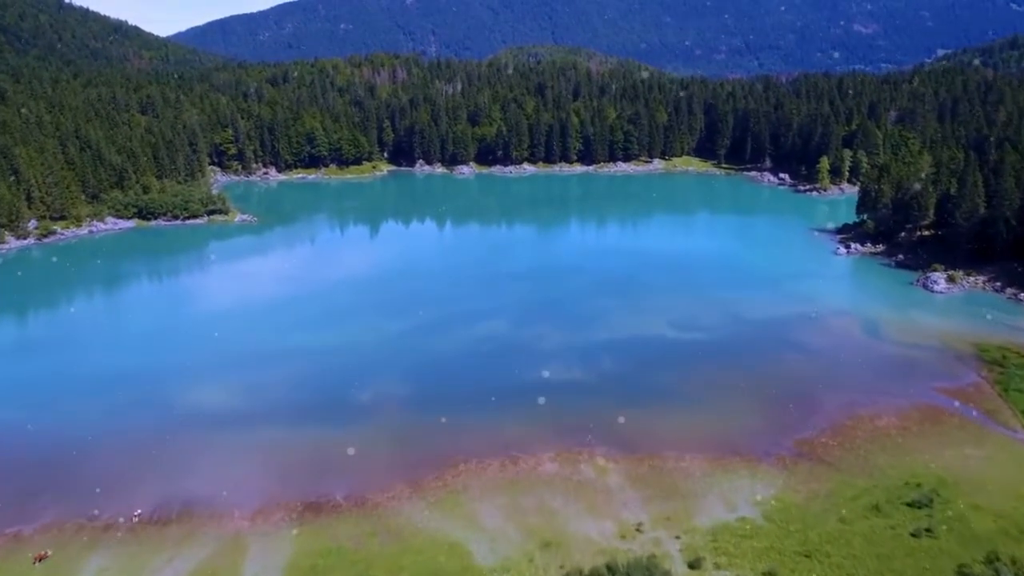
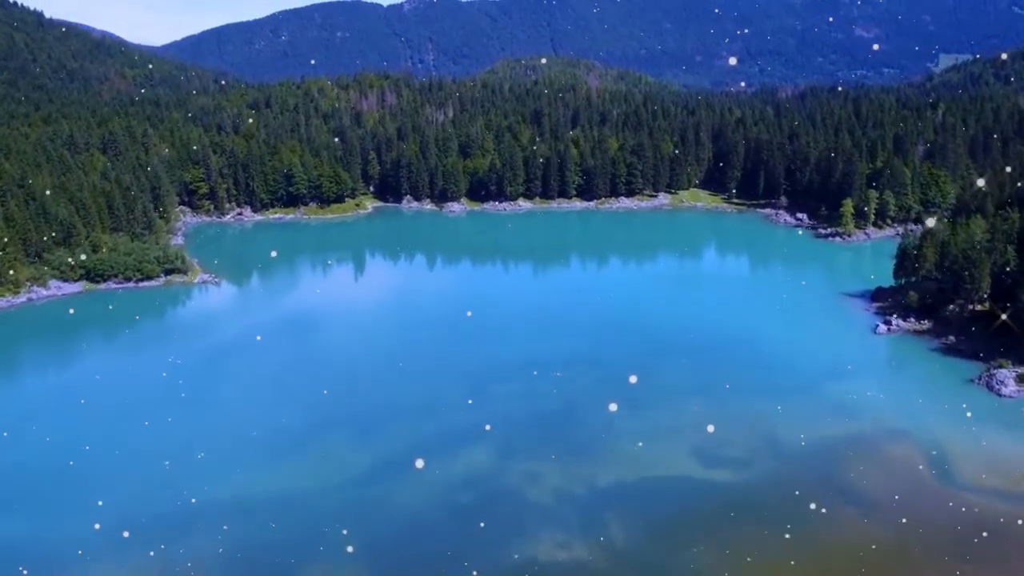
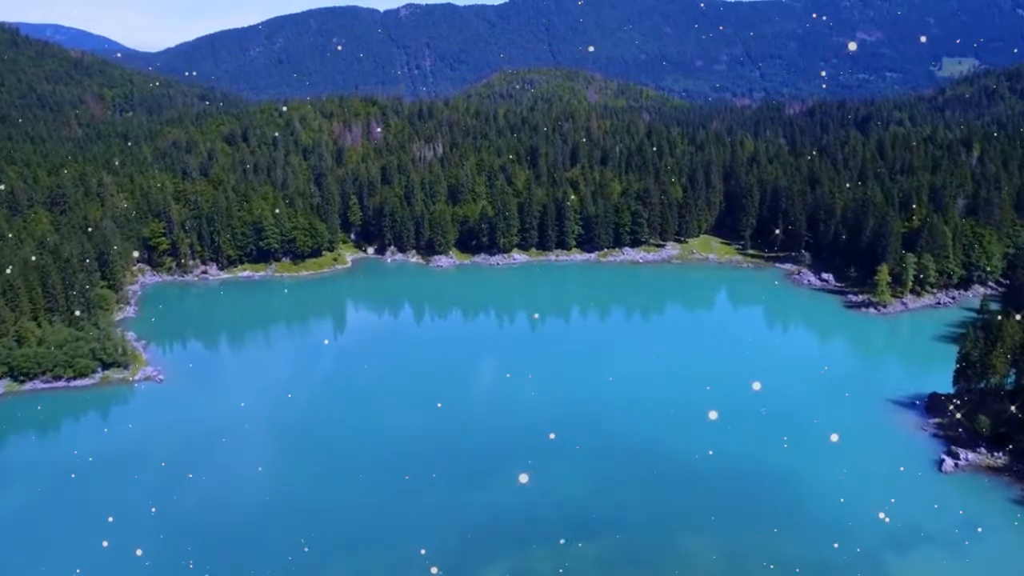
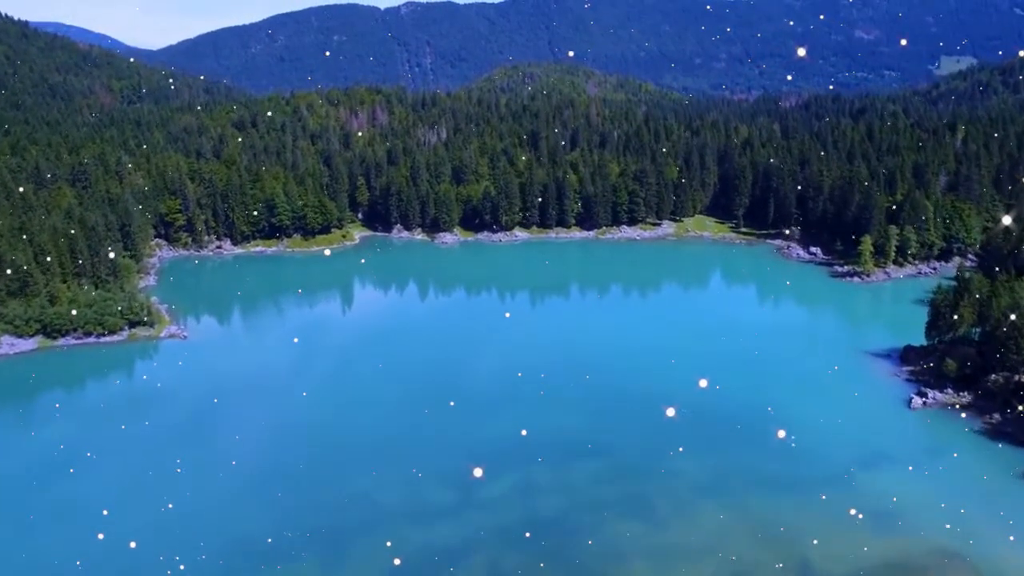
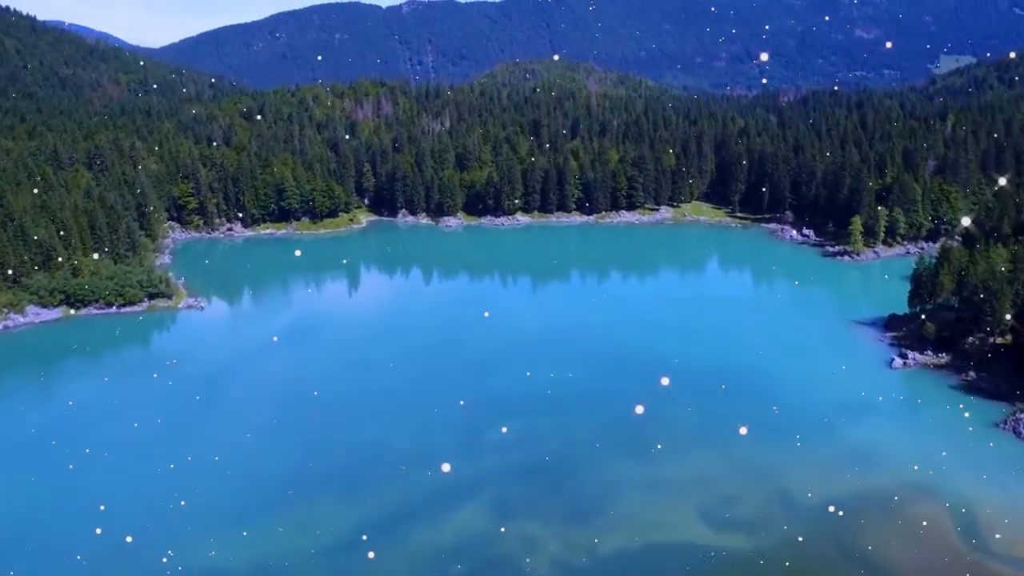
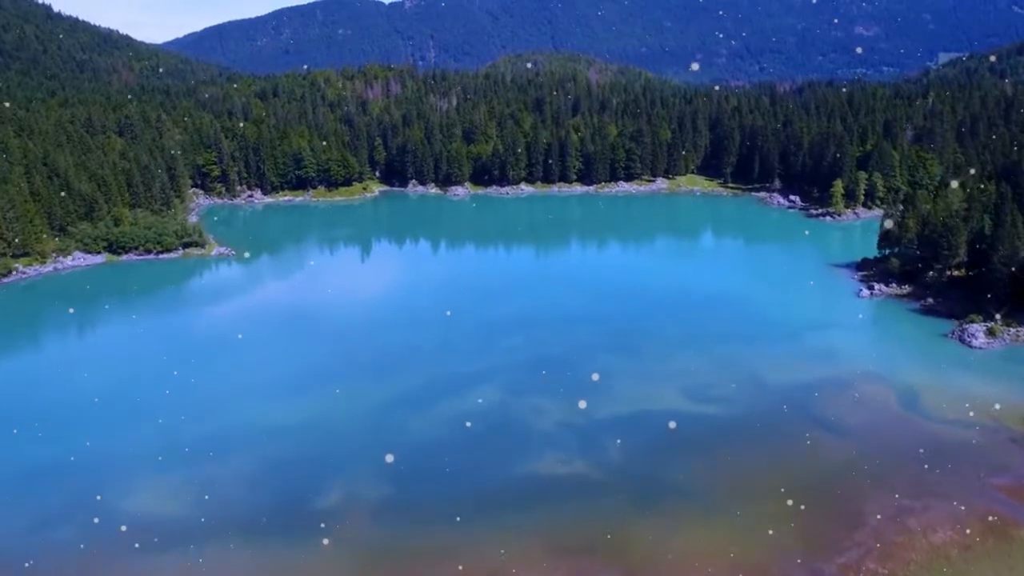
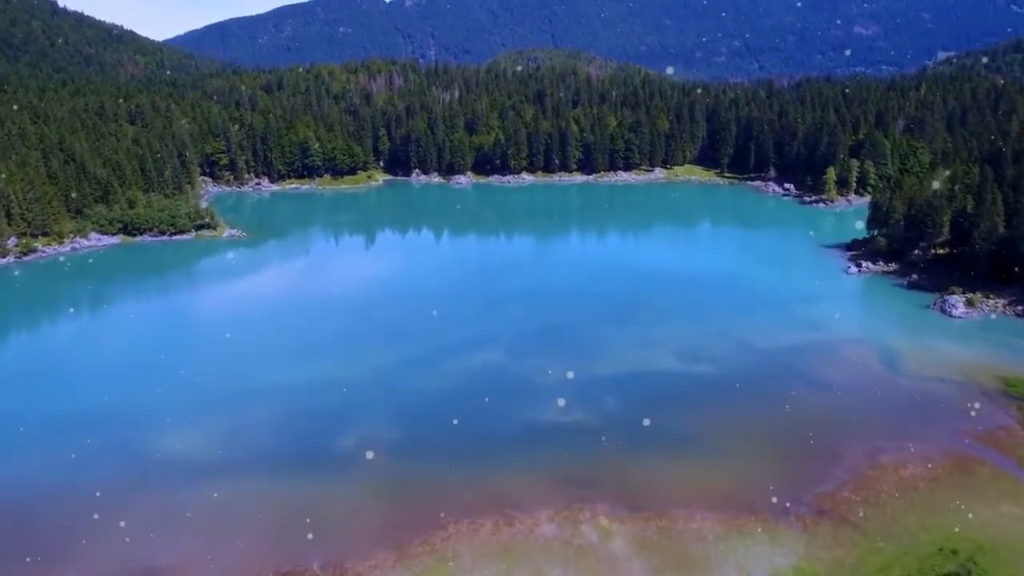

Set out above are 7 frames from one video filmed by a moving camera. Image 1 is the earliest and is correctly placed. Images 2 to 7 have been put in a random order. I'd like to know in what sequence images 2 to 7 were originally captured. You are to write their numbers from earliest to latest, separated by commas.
7, 6, 2, 5, 4, 3
